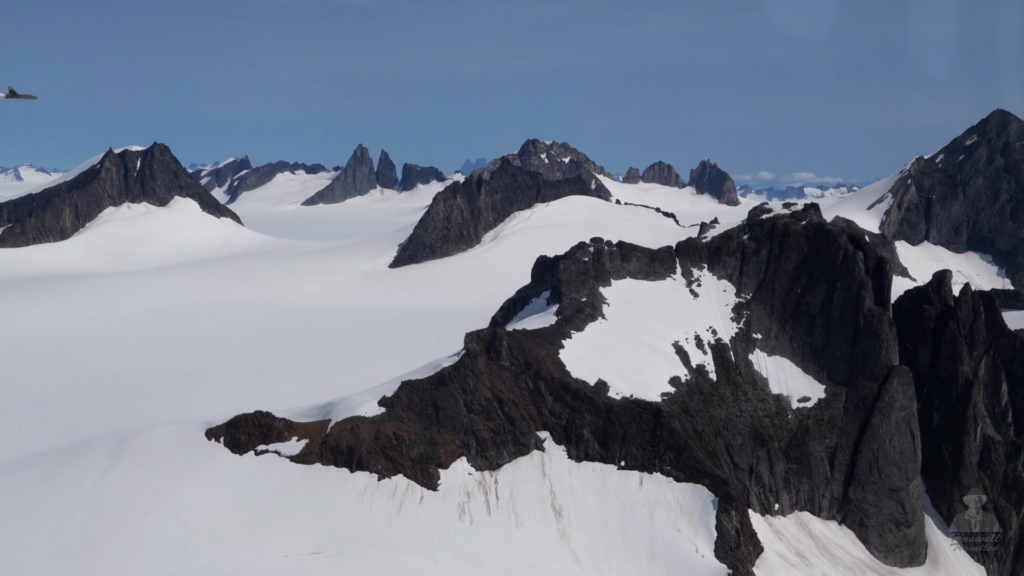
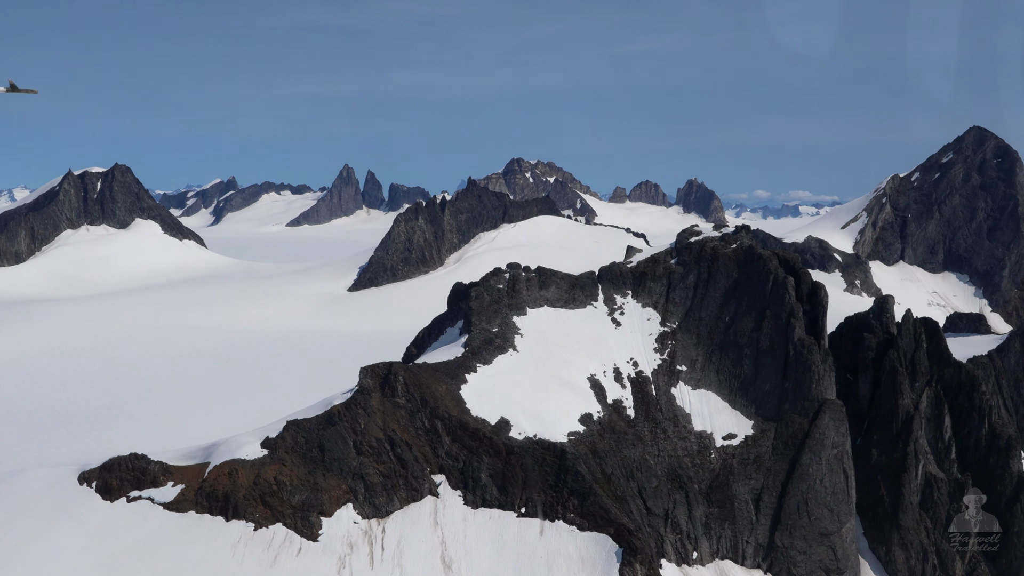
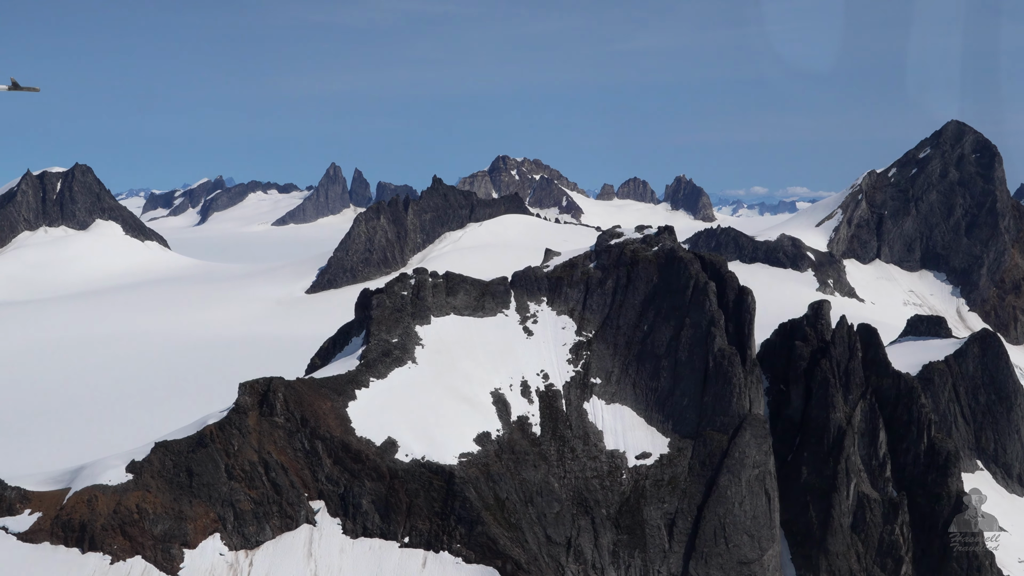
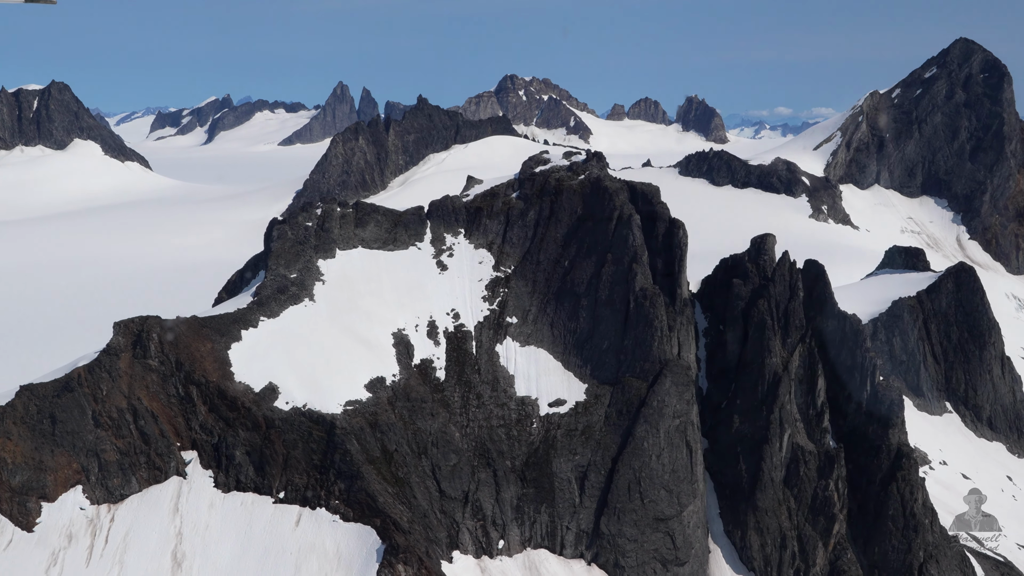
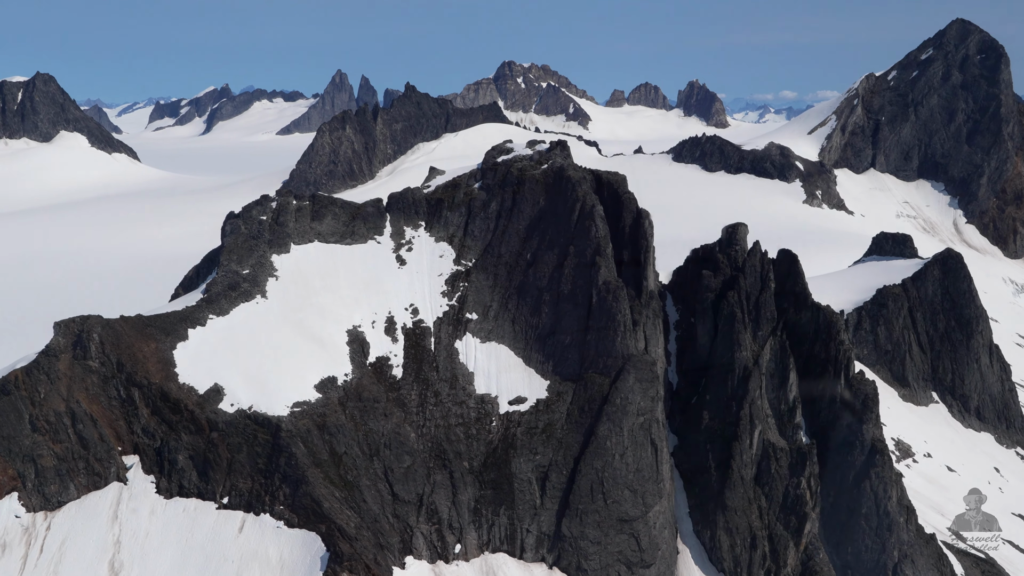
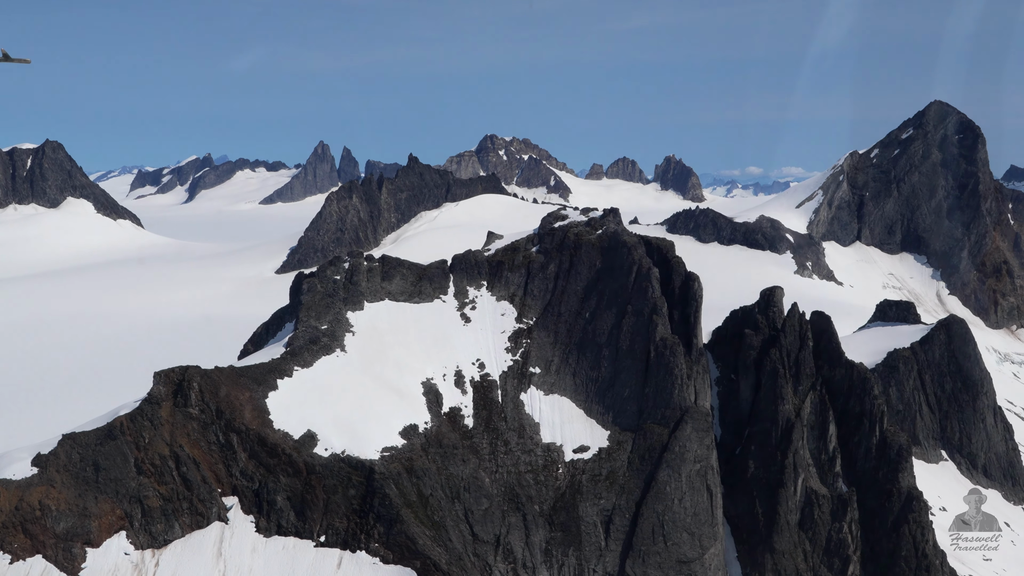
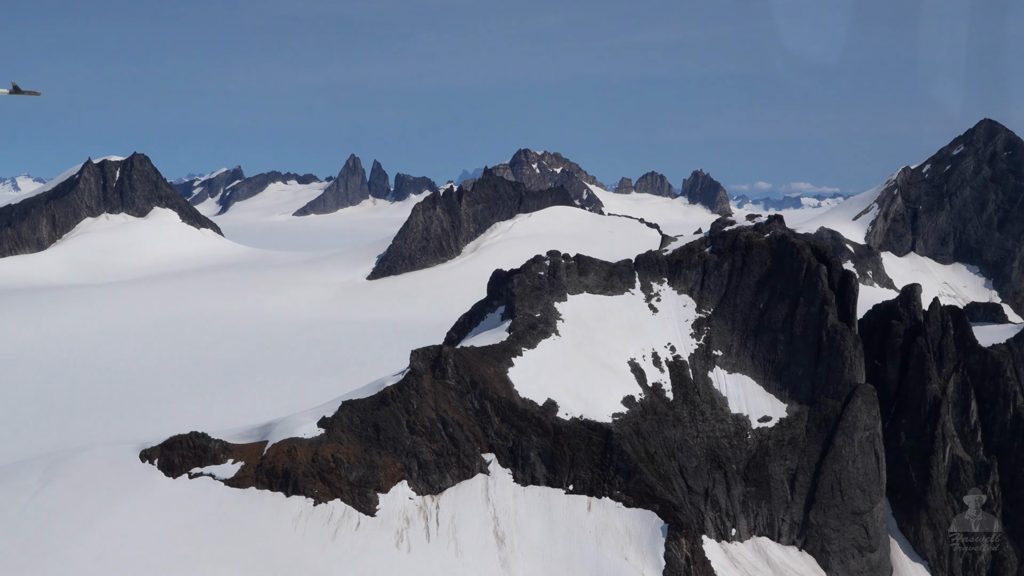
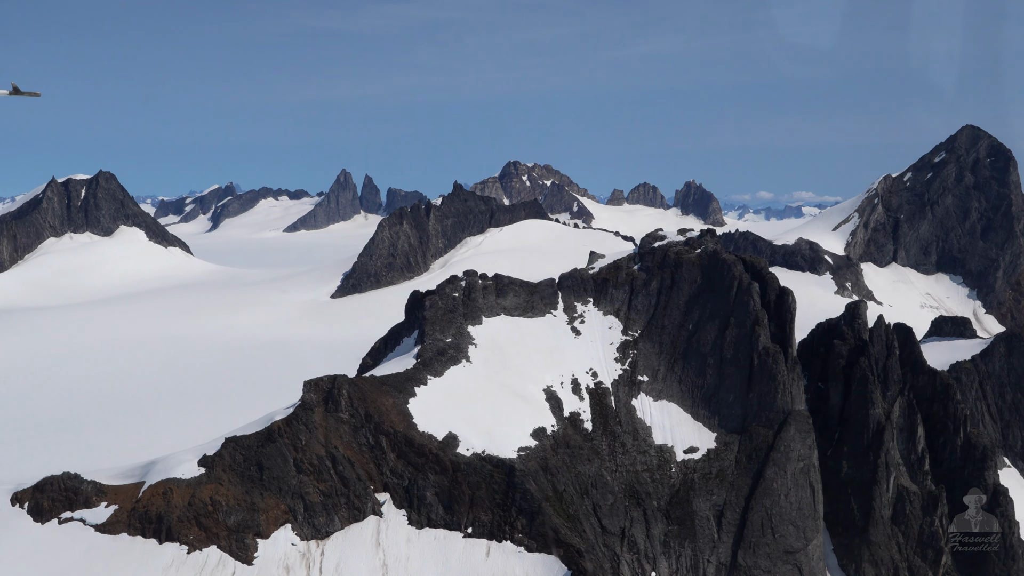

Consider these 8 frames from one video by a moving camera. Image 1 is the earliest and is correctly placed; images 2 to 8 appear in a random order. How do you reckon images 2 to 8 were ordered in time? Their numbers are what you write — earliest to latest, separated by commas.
7, 2, 8, 3, 6, 4, 5
